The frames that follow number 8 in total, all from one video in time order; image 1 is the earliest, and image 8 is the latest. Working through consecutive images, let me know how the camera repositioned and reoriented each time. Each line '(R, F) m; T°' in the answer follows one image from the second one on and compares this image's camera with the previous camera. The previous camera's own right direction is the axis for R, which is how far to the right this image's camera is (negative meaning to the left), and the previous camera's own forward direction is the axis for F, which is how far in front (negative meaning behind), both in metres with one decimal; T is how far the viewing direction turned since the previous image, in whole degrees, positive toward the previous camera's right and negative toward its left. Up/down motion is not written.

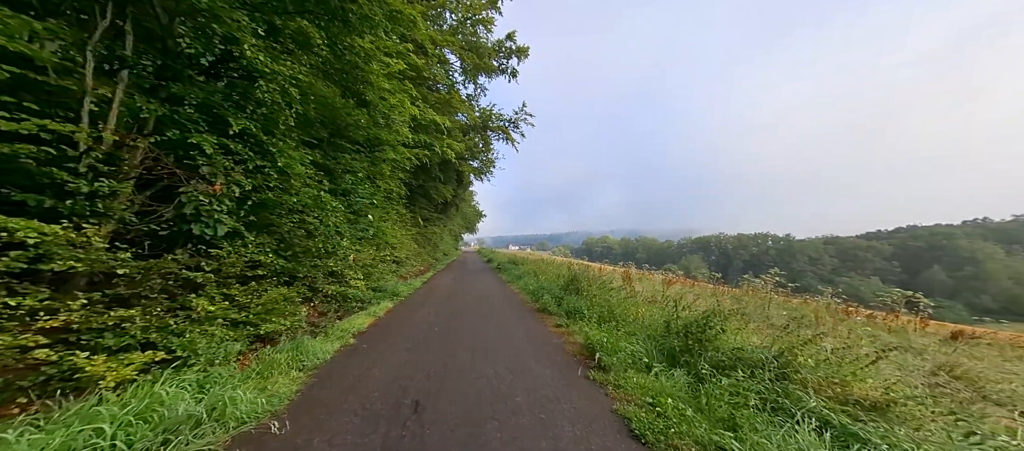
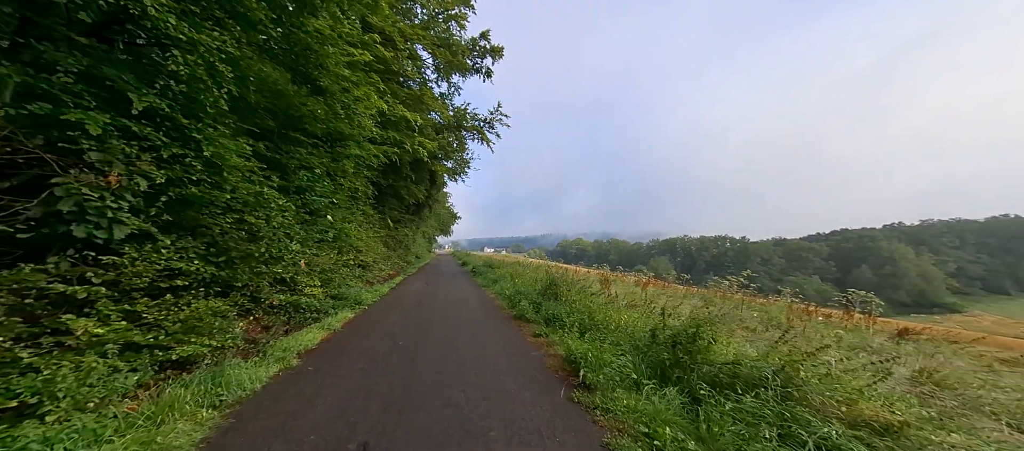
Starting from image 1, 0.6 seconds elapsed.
(0.0, +0.4) m; +5°
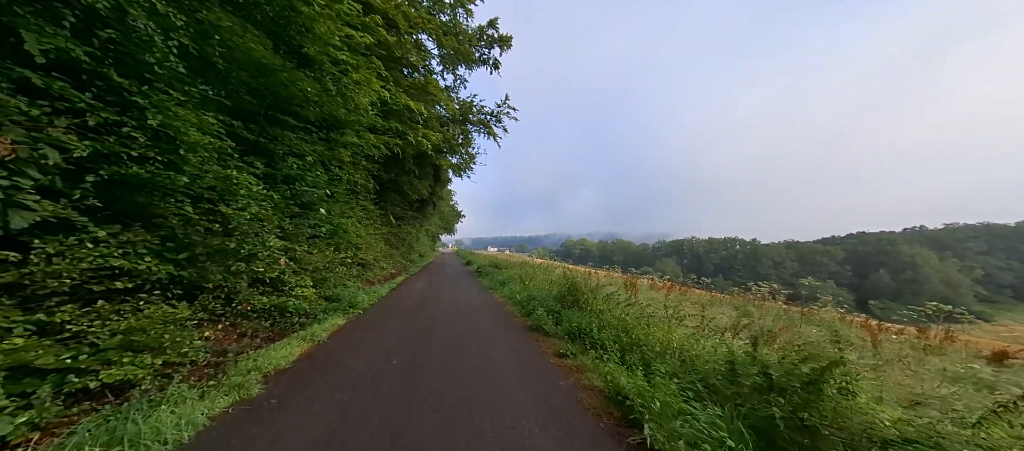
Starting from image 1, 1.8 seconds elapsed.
(-0.2, +0.8) m; -1°
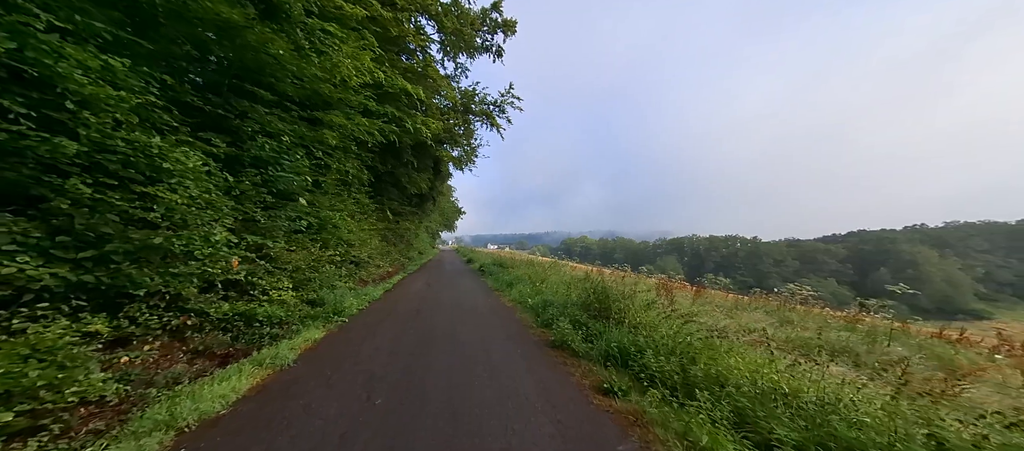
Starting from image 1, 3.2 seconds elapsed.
(-0.2, +1.0) m; 0°
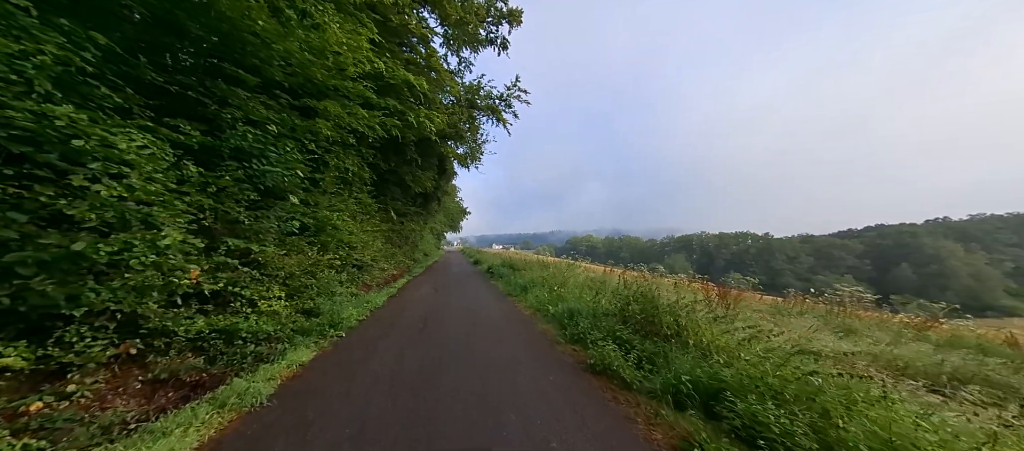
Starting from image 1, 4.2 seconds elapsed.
(-0.2, +0.7) m; -1°
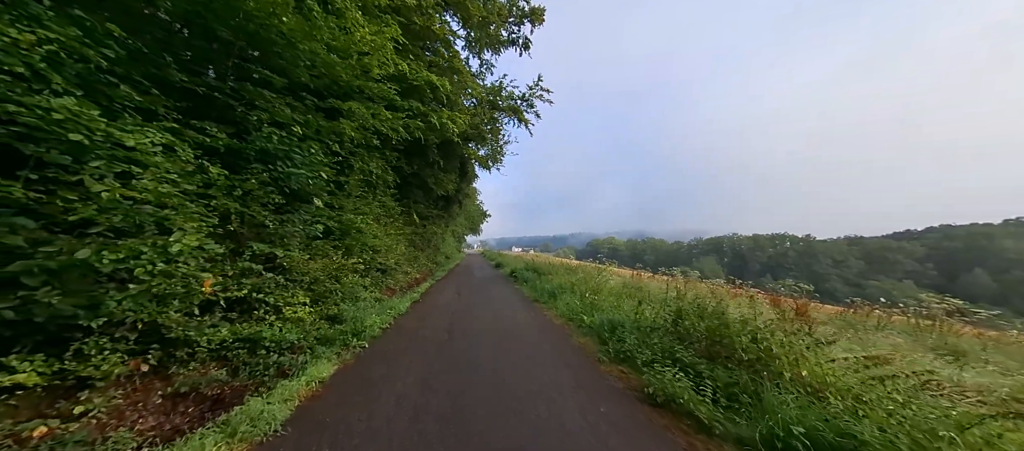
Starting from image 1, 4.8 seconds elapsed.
(-0.2, +0.4) m; -4°
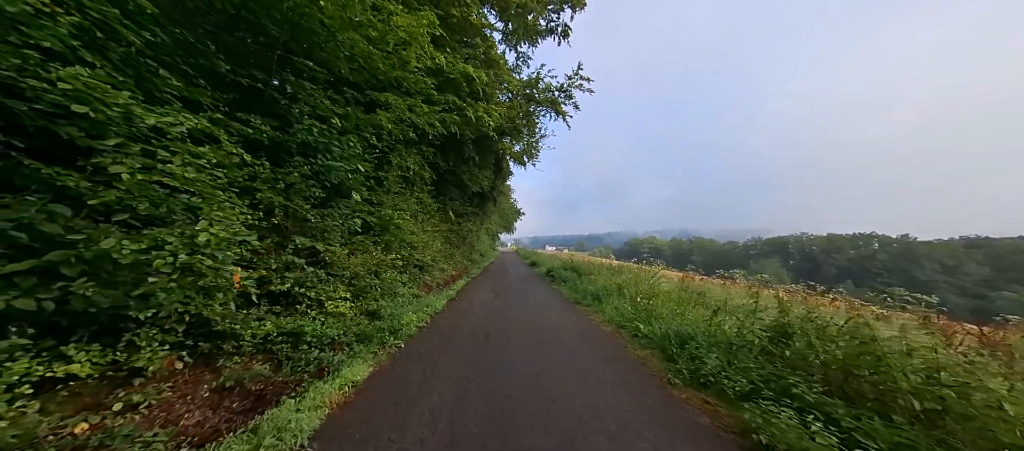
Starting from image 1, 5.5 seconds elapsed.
(-0.1, +0.5) m; -8°
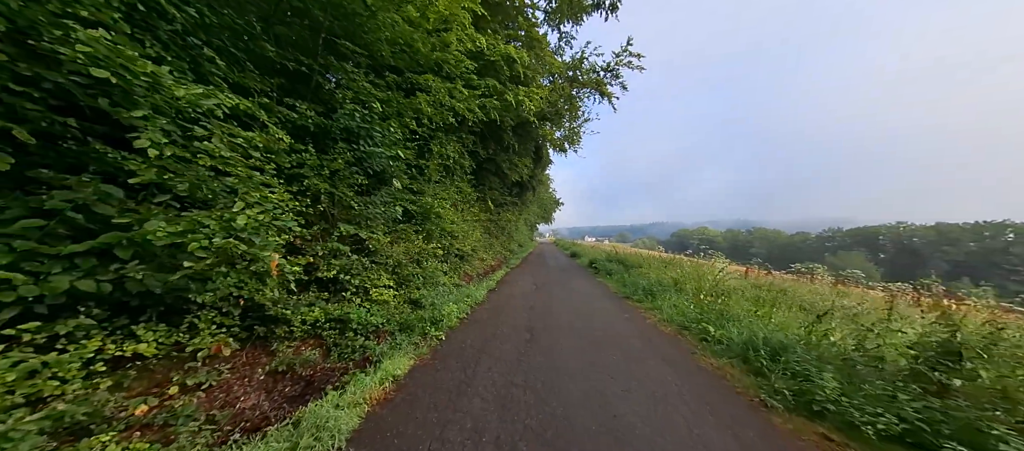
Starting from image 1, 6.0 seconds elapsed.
(-0.1, +0.4) m; -8°
